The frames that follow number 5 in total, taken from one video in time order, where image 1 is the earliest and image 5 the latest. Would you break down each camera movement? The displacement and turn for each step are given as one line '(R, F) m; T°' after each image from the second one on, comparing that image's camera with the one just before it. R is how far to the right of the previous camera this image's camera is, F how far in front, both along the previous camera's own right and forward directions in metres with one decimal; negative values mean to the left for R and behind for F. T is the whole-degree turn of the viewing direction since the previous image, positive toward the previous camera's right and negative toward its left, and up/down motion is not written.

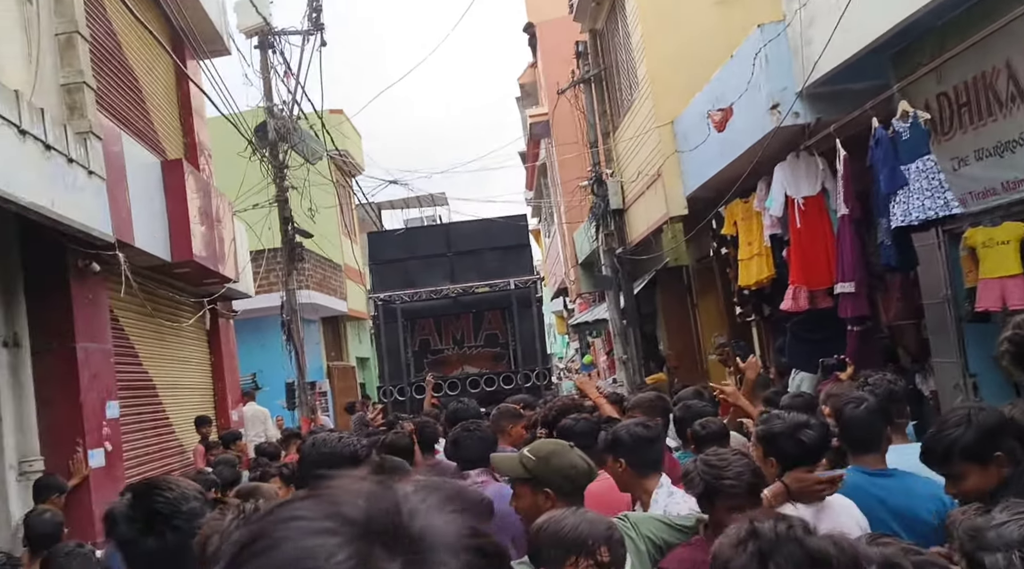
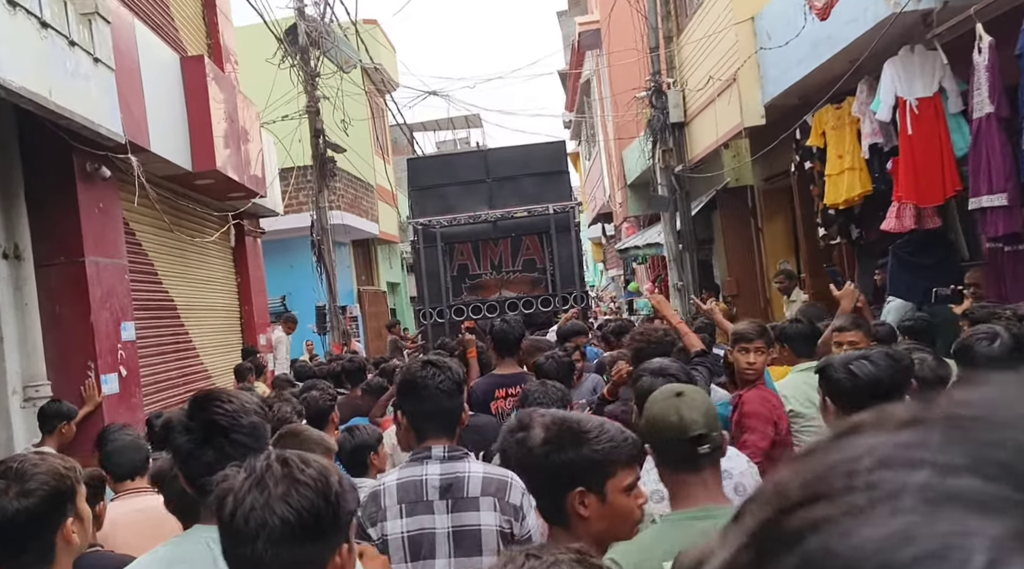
(-0.3, +1.1) m; -1°
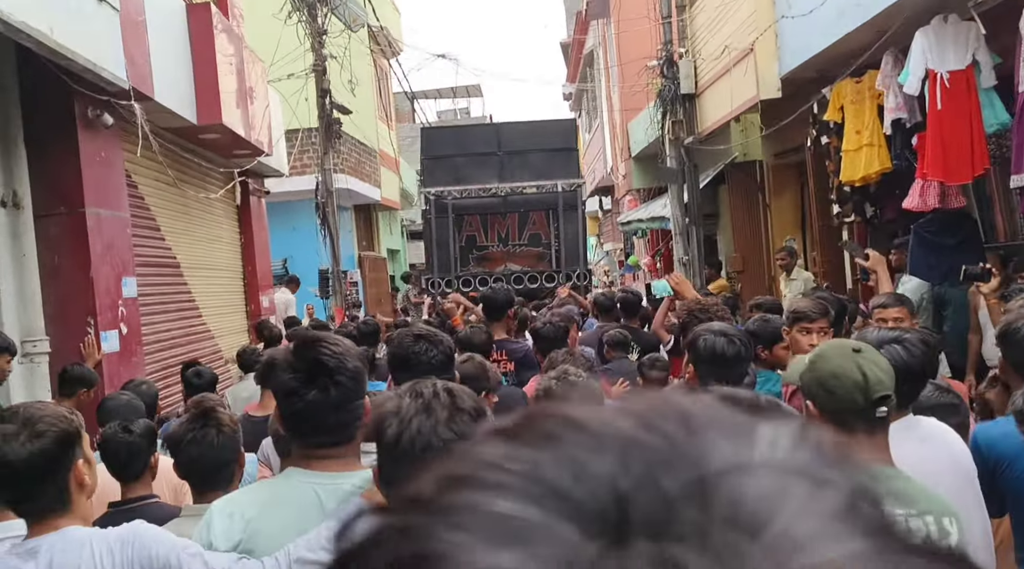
(-0.2, +0.2) m; +1°
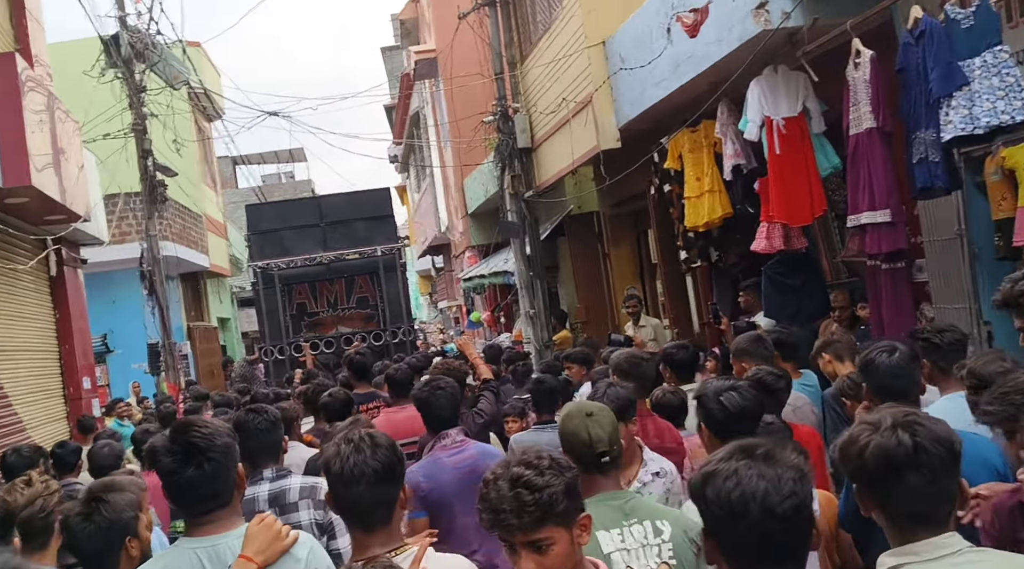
(-0.2, +0.3) m; +9°
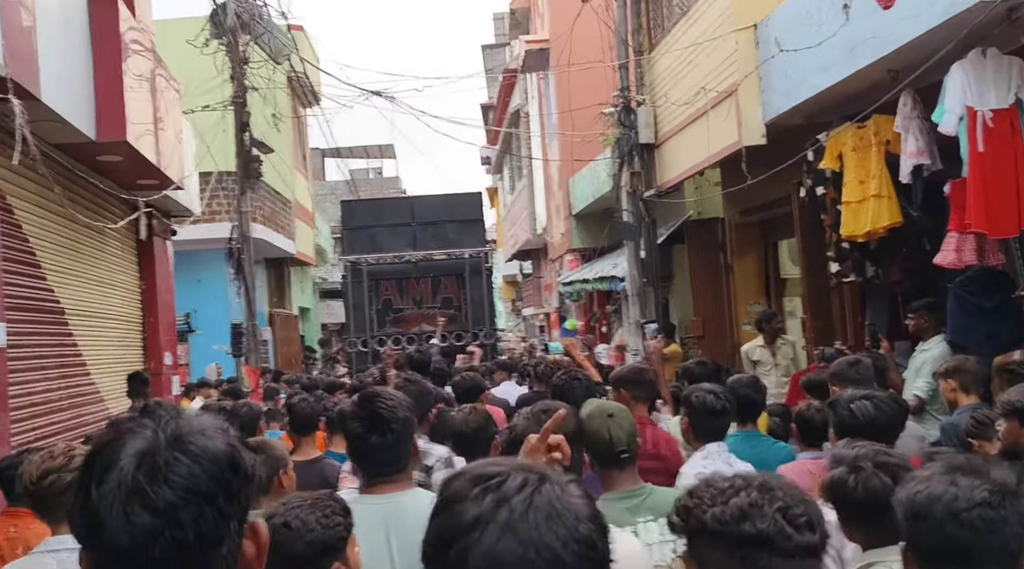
(-0.4, +1.0) m; -4°
